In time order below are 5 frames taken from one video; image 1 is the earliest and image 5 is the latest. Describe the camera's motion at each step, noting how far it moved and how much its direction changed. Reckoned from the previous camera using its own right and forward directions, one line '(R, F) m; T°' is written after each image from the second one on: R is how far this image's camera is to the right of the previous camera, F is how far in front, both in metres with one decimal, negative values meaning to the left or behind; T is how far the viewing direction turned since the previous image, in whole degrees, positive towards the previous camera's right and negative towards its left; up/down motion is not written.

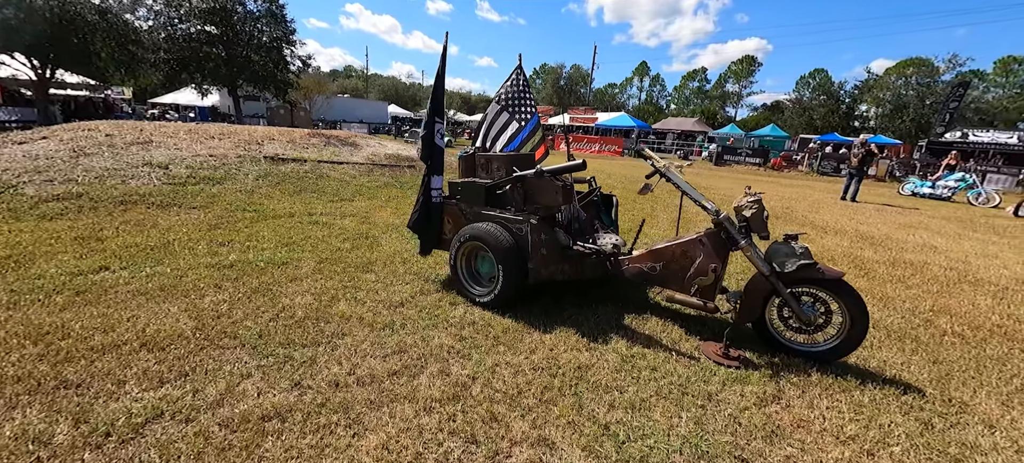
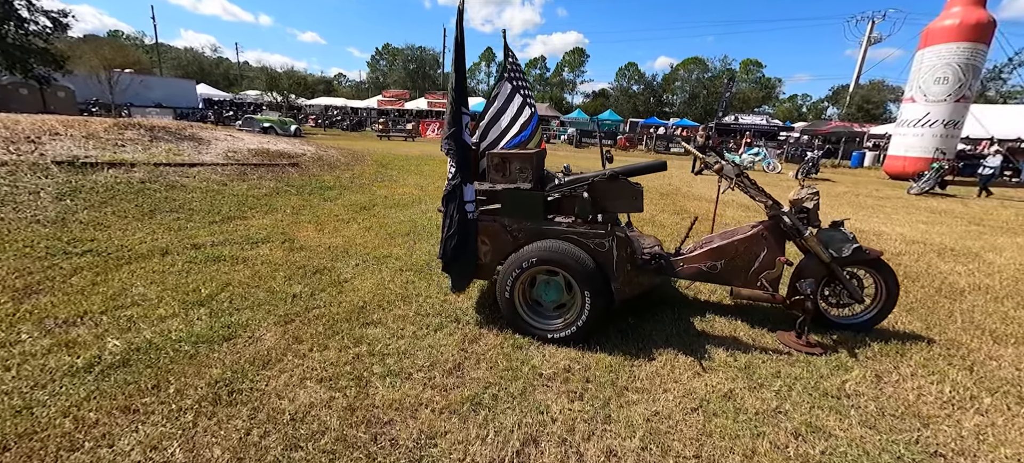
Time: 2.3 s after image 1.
(-1.5, +1.1) m; +23°
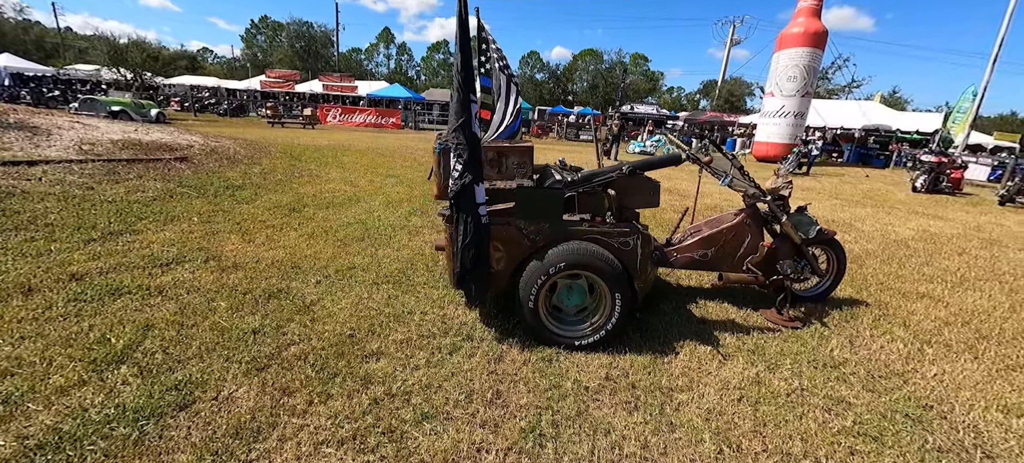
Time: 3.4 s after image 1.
(-0.7, +0.4) m; +14°
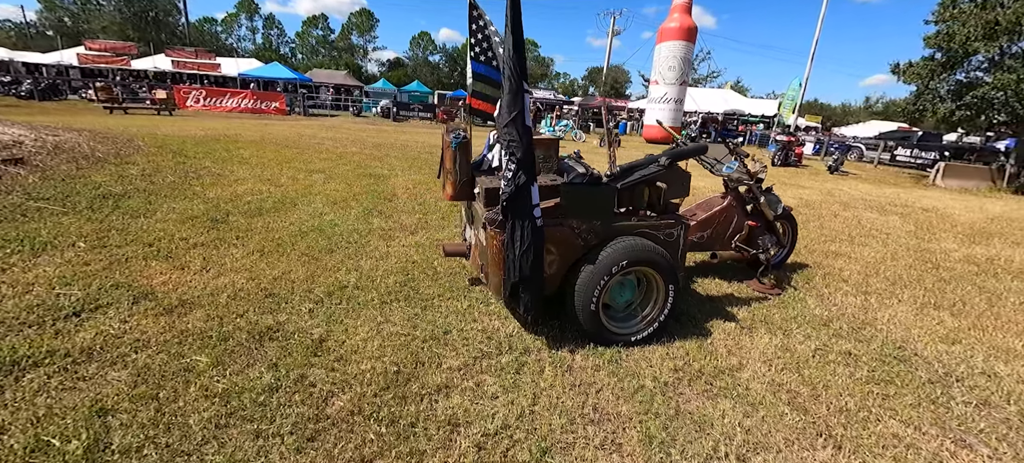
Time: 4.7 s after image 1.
(-0.9, +0.4) m; +16°
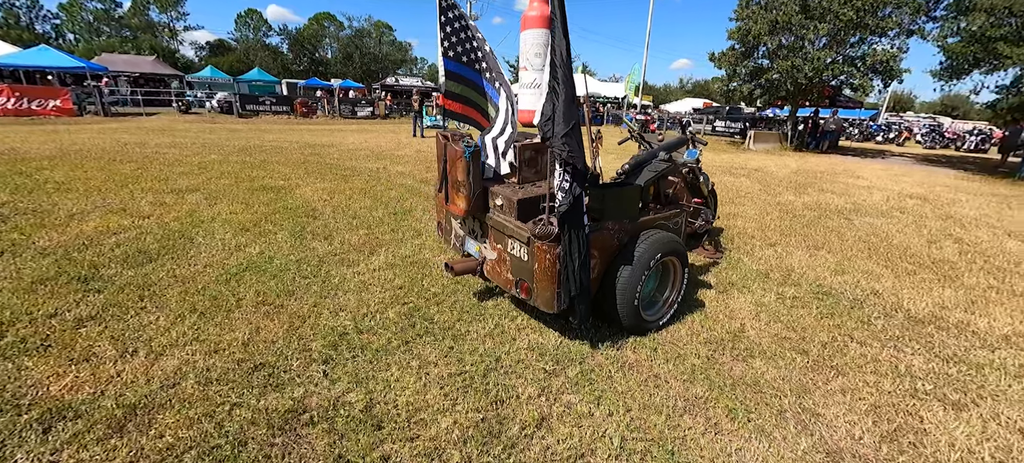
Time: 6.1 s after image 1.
(-0.9, +0.4) m; +19°
